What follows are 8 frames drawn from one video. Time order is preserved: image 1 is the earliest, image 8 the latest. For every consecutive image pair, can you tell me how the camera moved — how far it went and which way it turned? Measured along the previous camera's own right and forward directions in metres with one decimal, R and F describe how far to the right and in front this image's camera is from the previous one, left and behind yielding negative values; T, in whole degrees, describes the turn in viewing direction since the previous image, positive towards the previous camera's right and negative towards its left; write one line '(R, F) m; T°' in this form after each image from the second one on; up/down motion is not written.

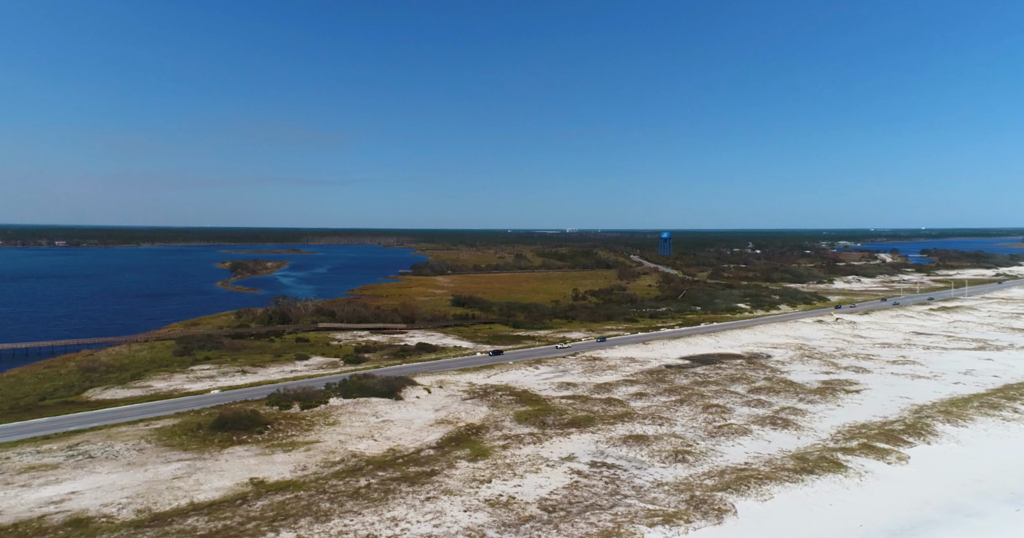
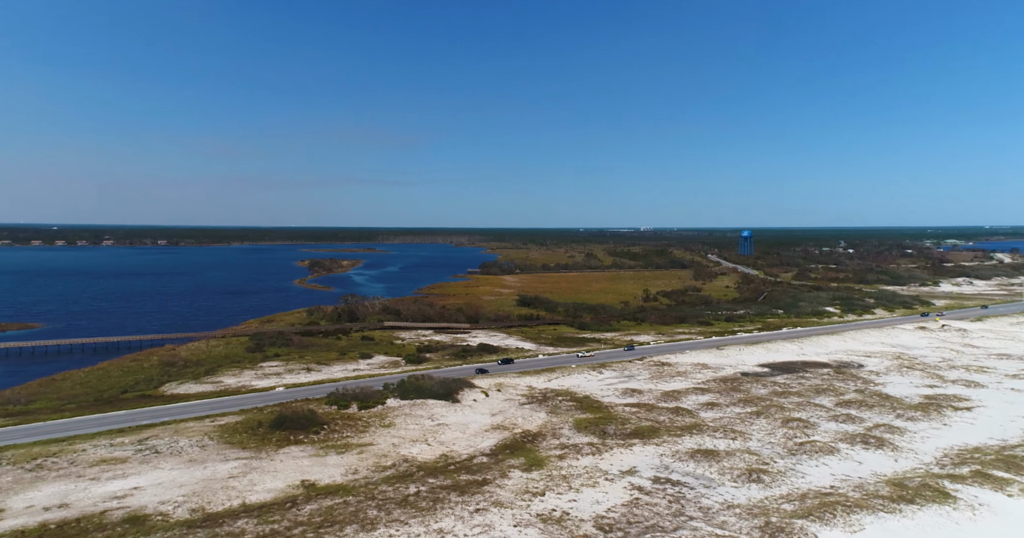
(+0.6, +1.5) m; -7°
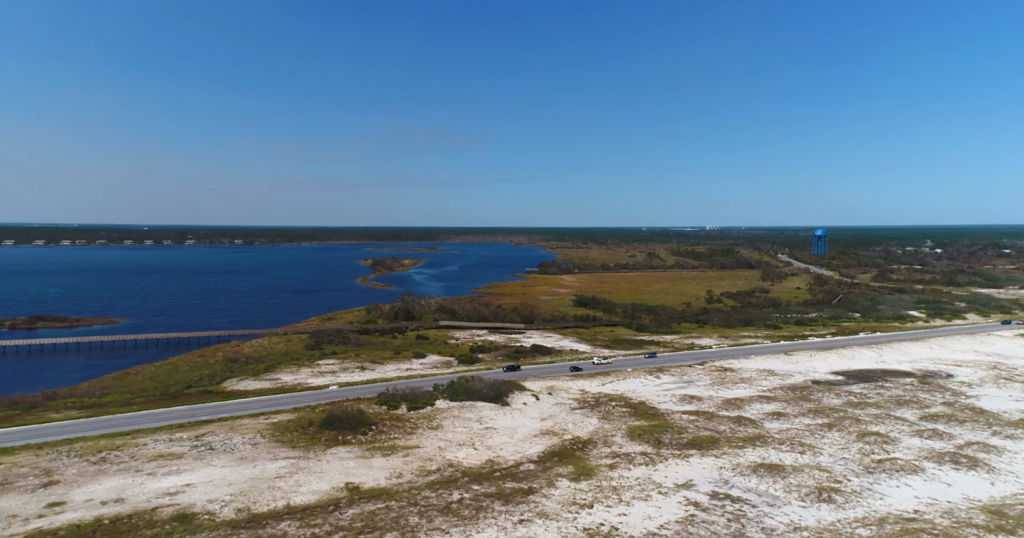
(+0.5, +1.1) m; -6°
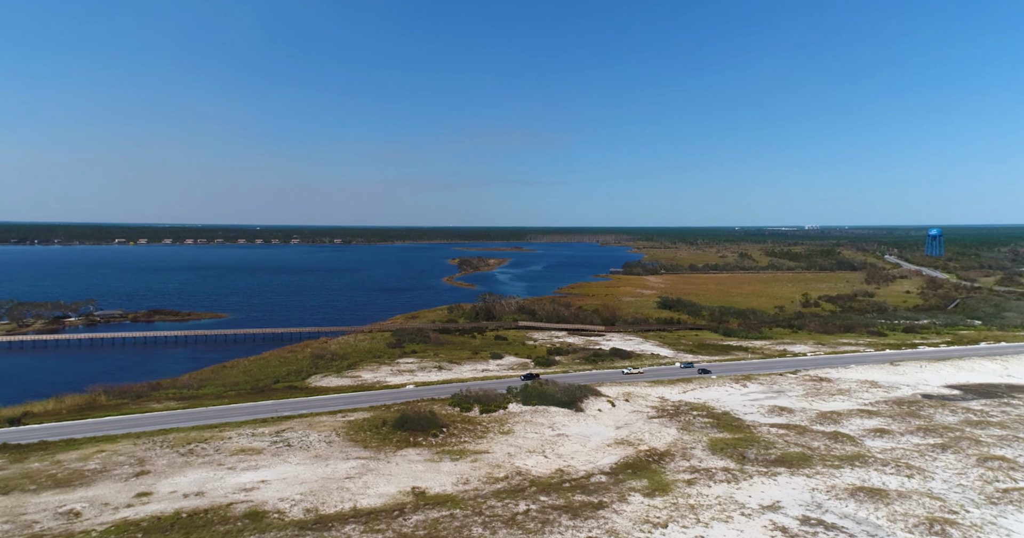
(+0.6, +1.0) m; -8°
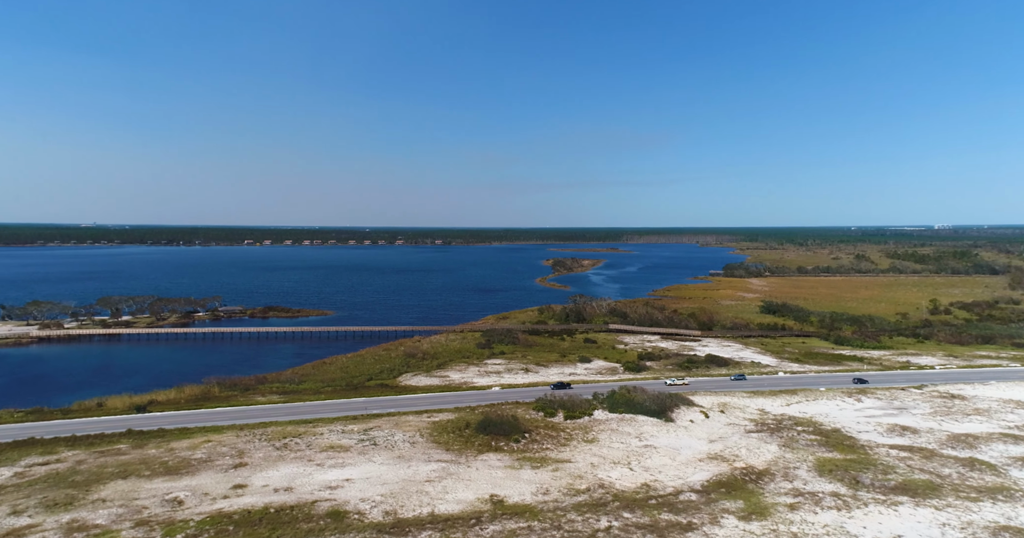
(+0.5, +1.0) m; -9°
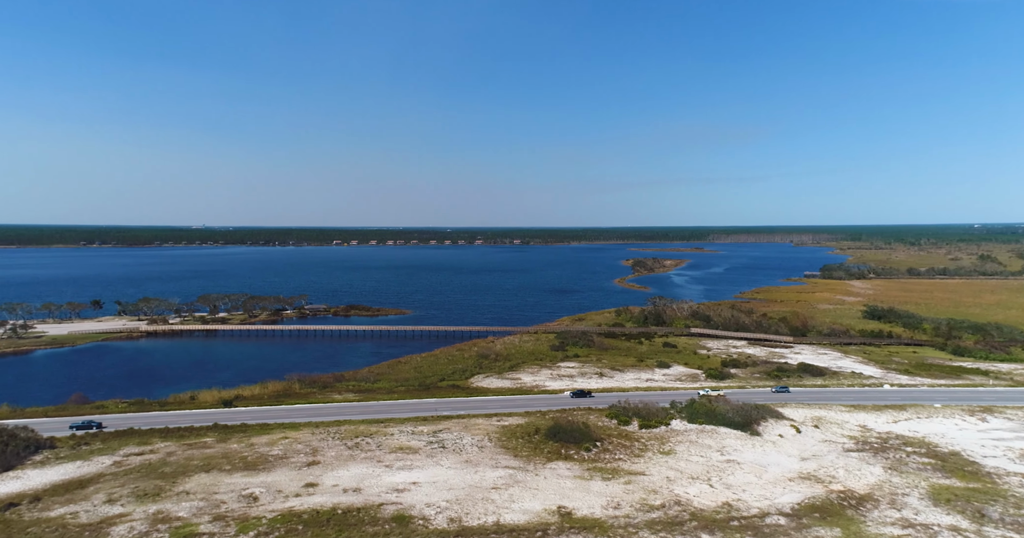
(+0.4, +1.3) m; -7°
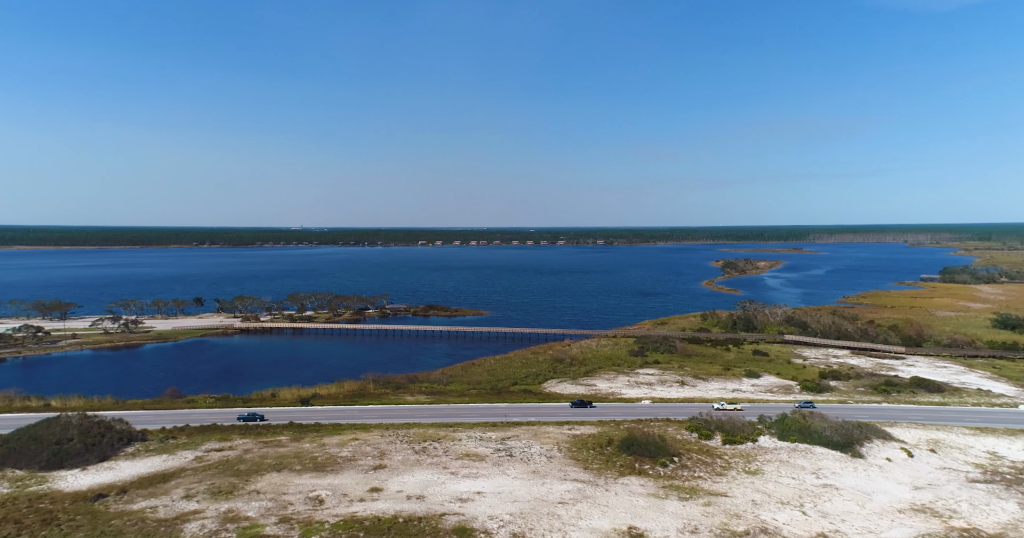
(+0.7, +1.5) m; -8°
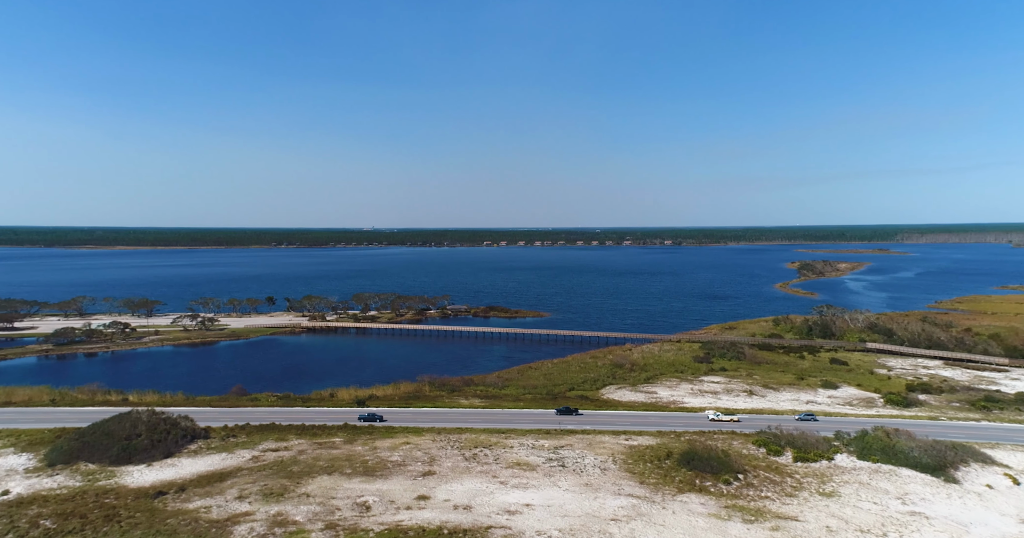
(+0.7, +1.2) m; -6°
